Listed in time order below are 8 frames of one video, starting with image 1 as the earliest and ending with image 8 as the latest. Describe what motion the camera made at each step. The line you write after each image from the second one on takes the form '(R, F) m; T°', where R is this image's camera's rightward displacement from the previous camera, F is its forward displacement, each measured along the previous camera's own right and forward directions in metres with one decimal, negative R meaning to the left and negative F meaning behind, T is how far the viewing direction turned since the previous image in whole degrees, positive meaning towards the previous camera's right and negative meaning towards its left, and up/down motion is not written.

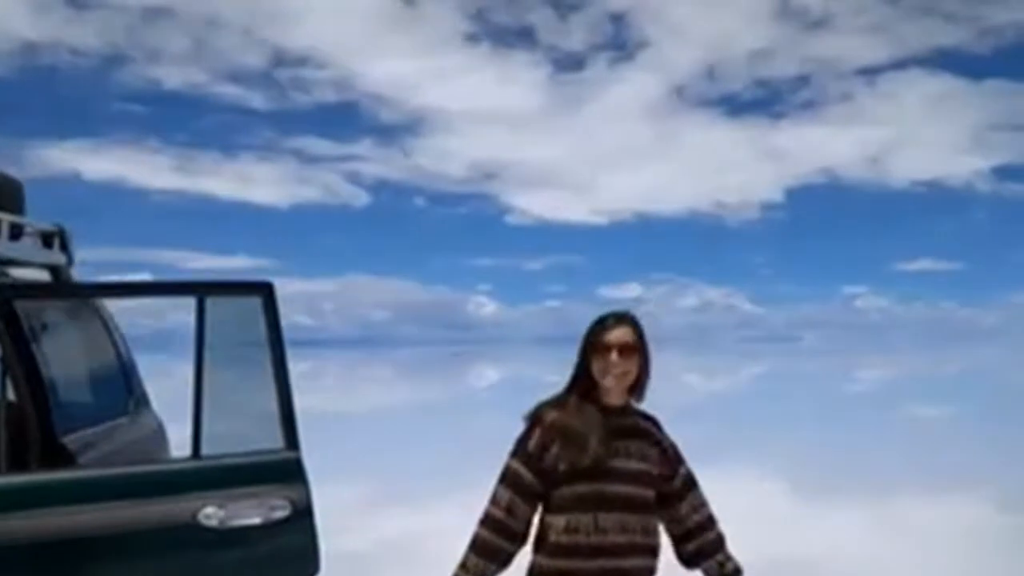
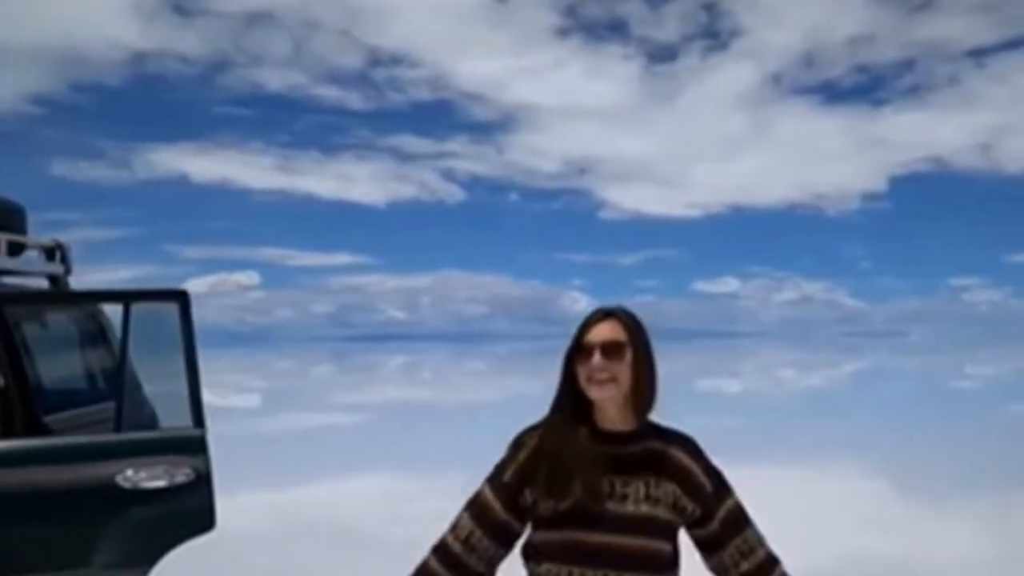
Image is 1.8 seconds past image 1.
(+0.6, +0.1) m; -6°
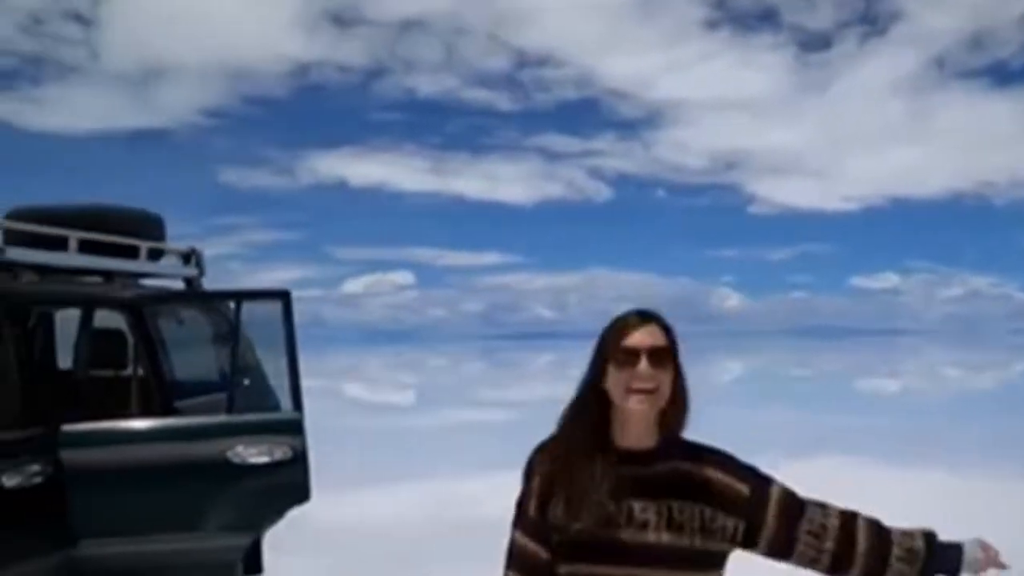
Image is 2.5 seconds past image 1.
(+0.4, -0.3) m; -9°
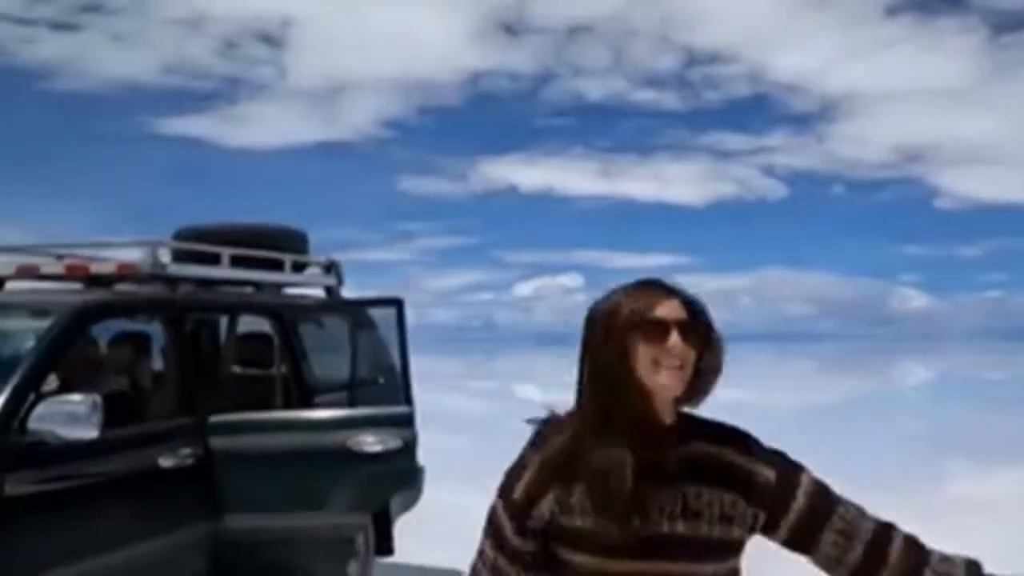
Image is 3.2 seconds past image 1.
(+0.4, -0.4) m; -10°
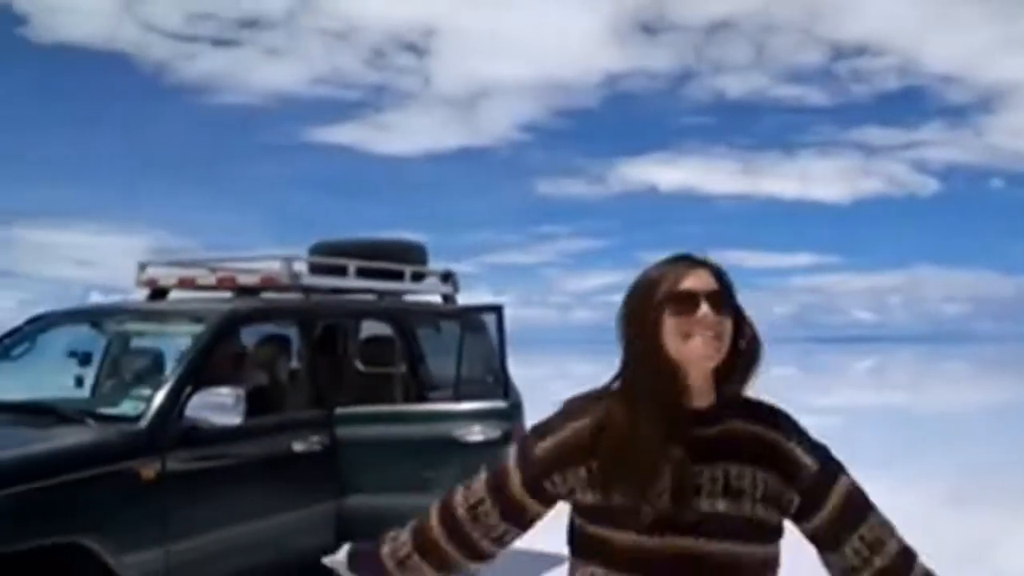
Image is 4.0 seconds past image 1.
(+0.3, -0.6) m; -8°
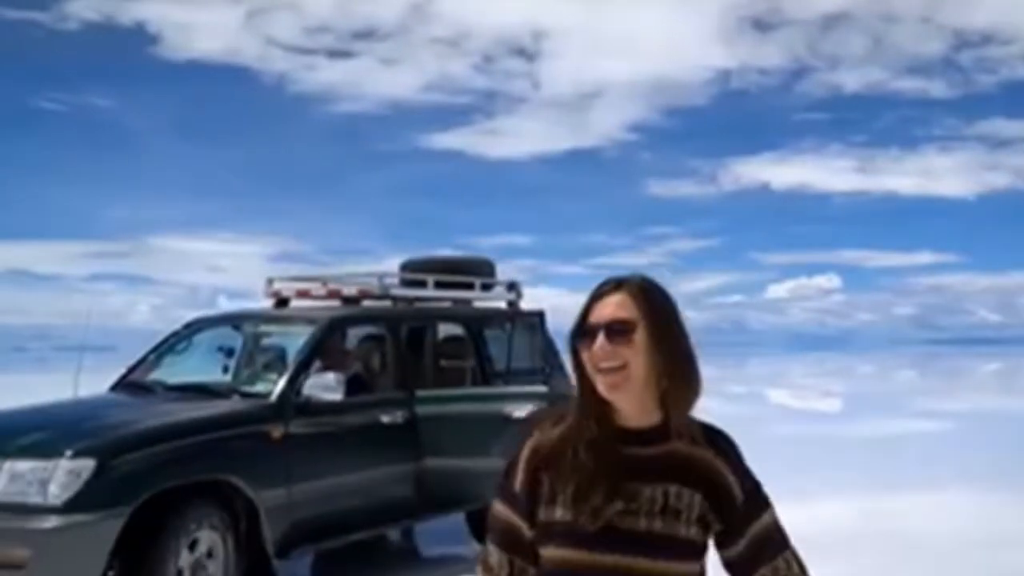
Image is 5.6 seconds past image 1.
(+0.5, -1.6) m; -6°
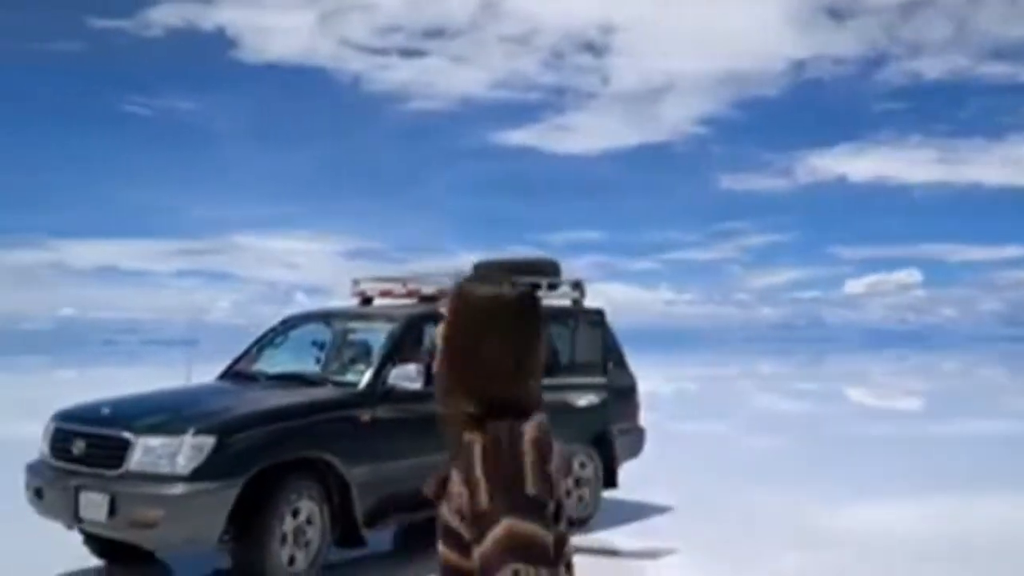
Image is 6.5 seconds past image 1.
(+0.1, -0.8) m; -4°
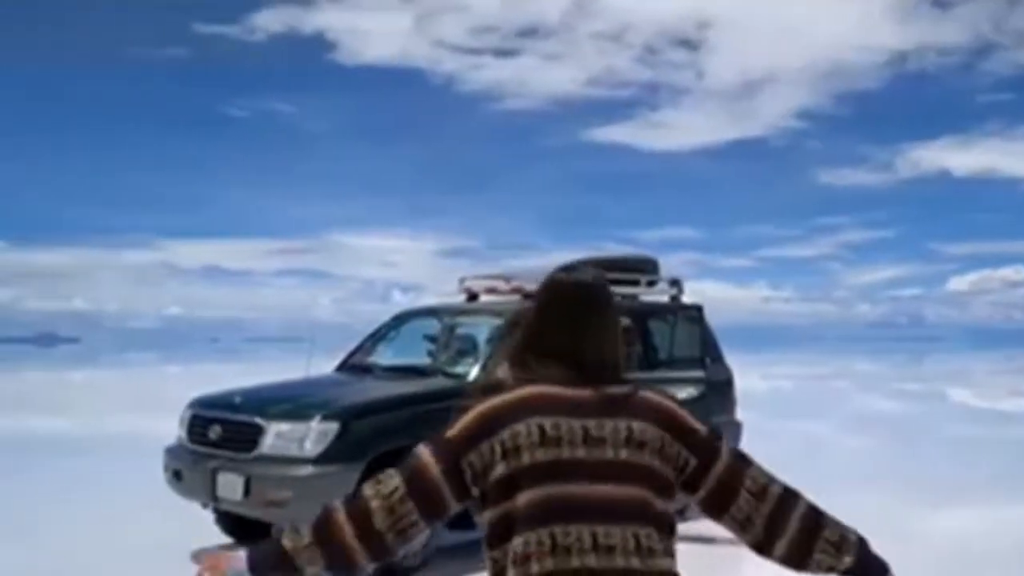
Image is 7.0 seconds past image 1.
(-0.1, -0.4) m; -5°
